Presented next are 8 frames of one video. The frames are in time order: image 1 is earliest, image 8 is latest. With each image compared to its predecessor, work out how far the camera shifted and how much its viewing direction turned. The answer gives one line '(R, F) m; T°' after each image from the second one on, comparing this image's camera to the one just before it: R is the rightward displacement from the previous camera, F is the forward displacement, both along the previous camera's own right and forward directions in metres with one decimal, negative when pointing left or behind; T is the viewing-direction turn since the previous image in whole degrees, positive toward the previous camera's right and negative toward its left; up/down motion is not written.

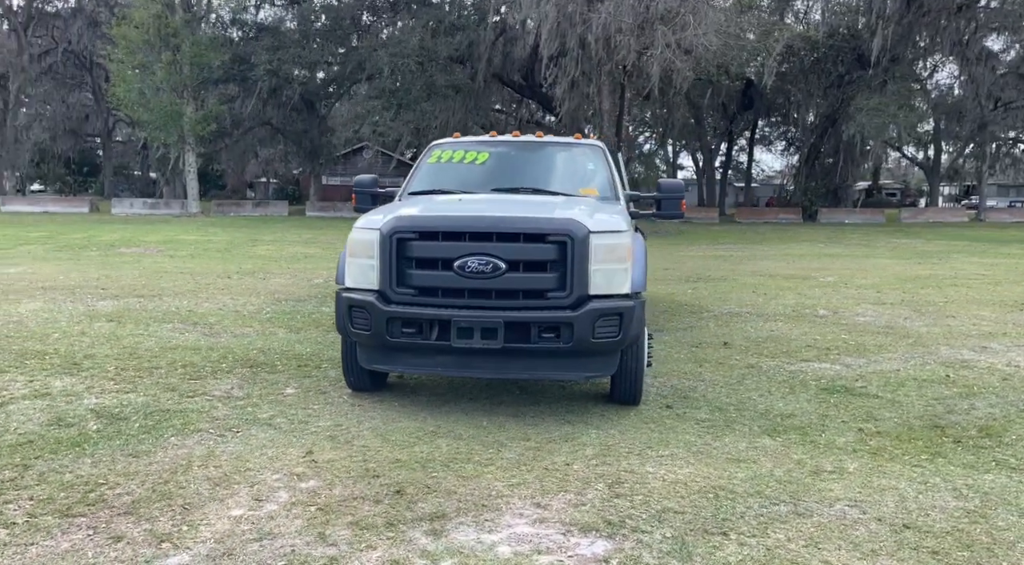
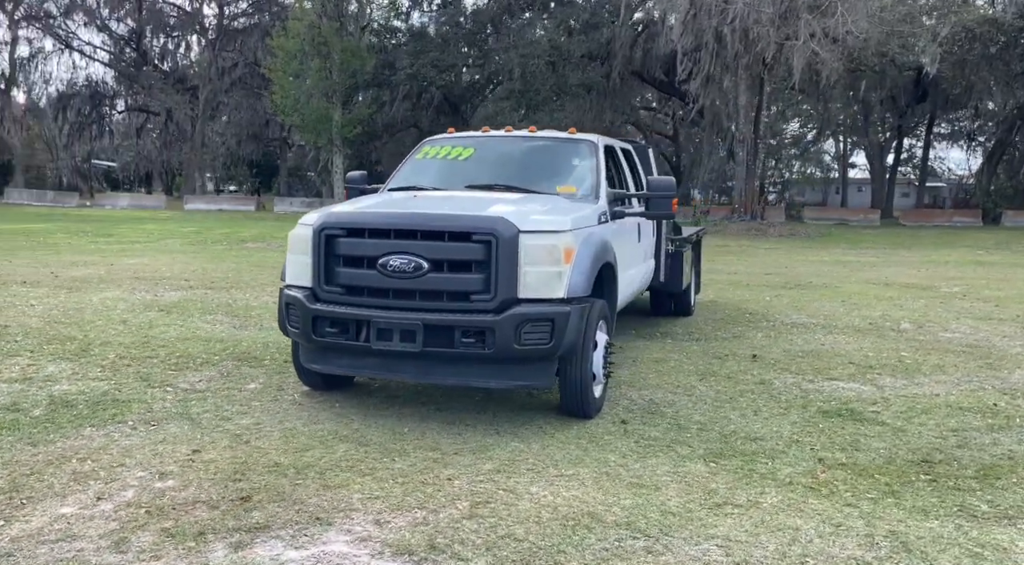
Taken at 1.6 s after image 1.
(+1.4, +0.4) m; -11°
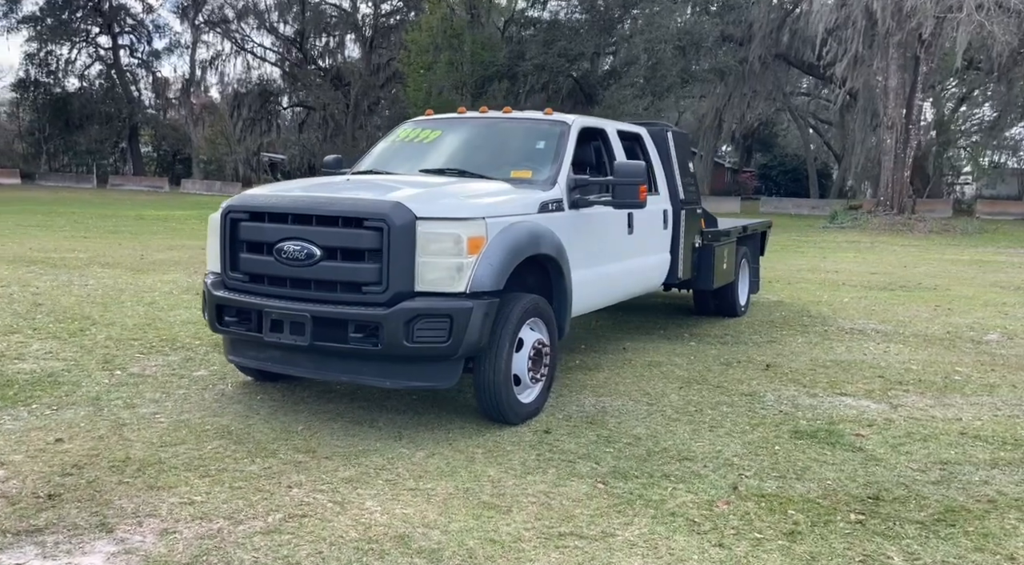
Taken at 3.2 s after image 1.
(+1.4, +0.6) m; -11°
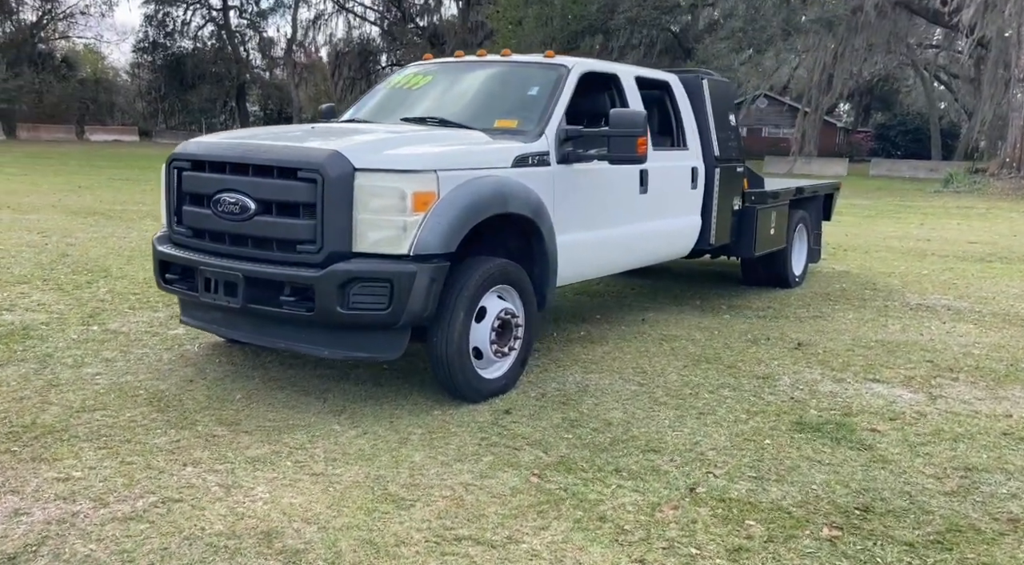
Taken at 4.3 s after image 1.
(+0.8, +0.6) m; -7°
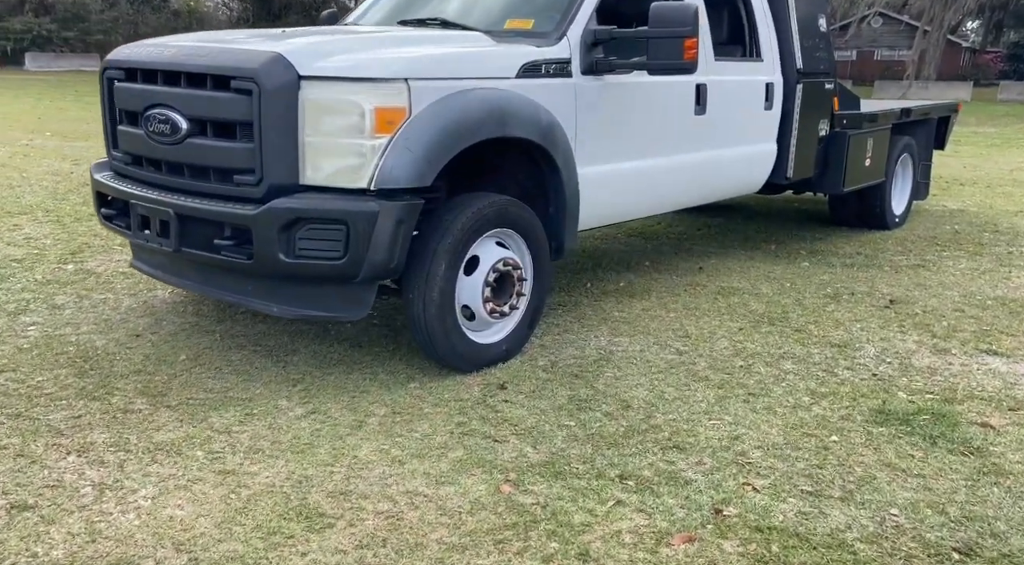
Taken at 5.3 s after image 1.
(+0.4, +1.0) m; -6°
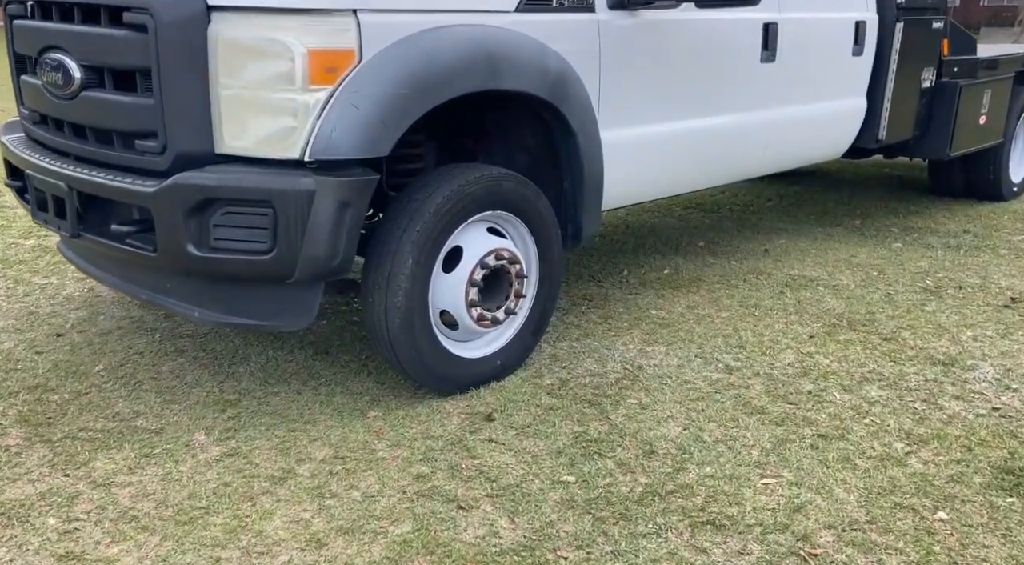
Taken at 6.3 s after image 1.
(+0.3, +0.9) m; -5°
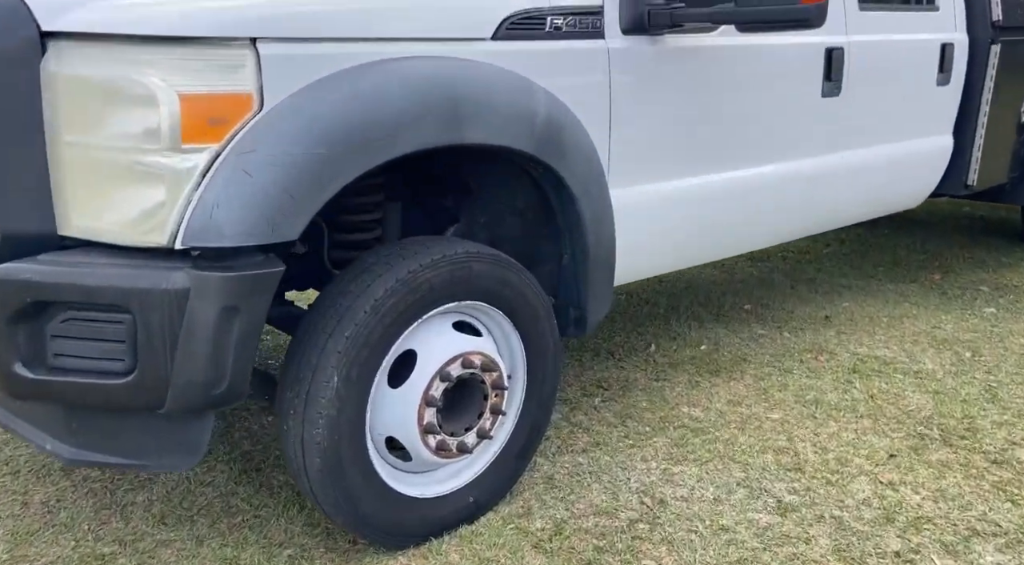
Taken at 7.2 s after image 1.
(+0.2, +0.8) m; -3°
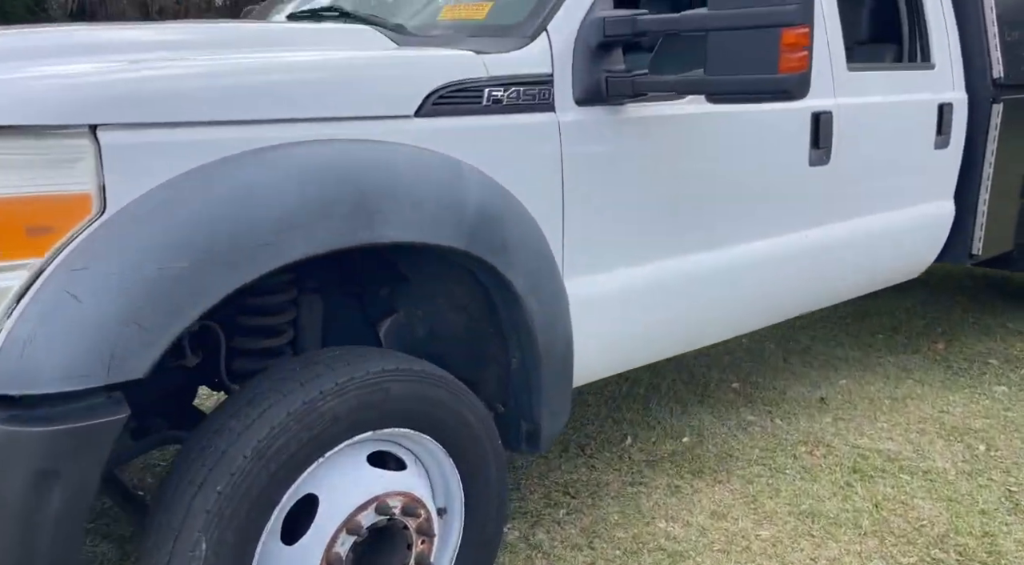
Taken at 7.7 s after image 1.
(+0.1, +0.4) m; 0°
